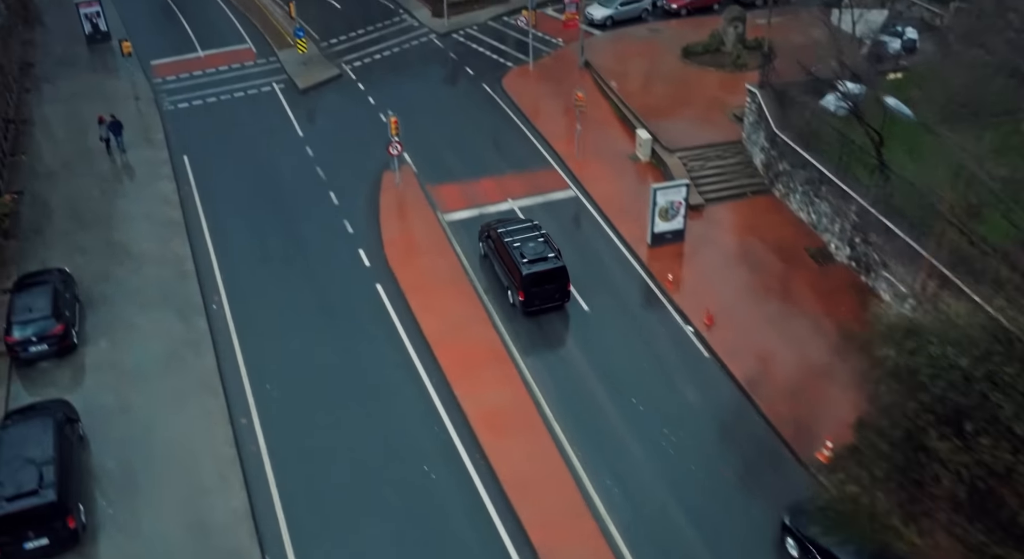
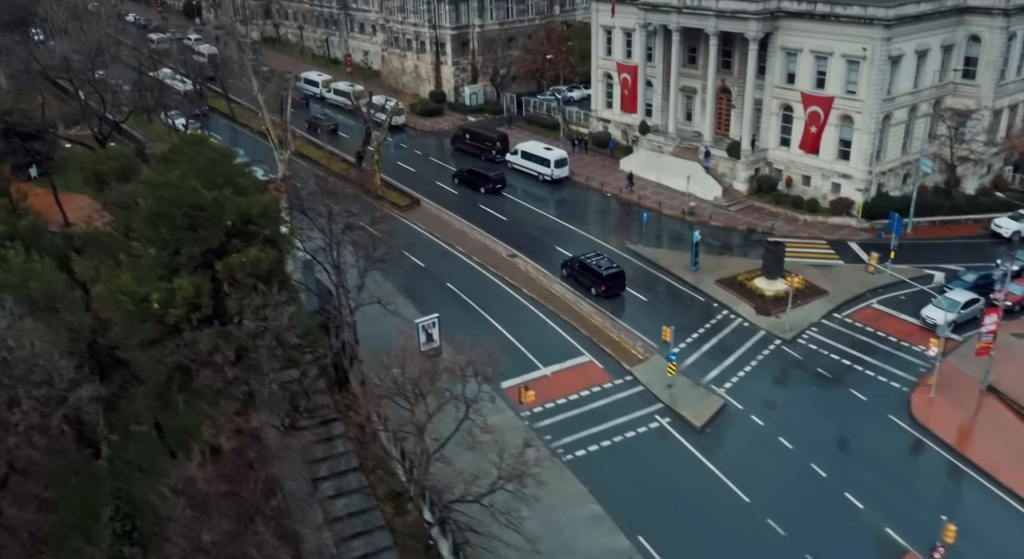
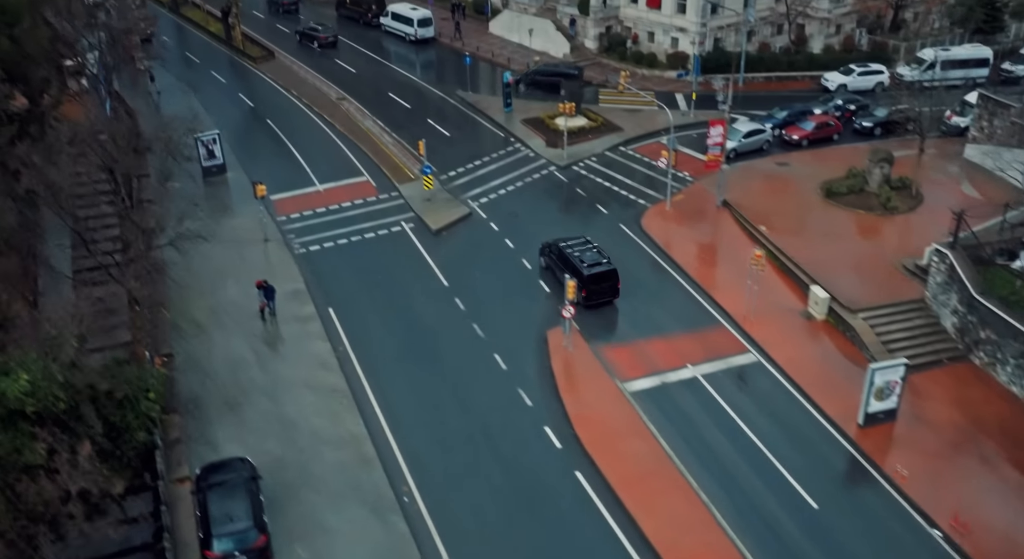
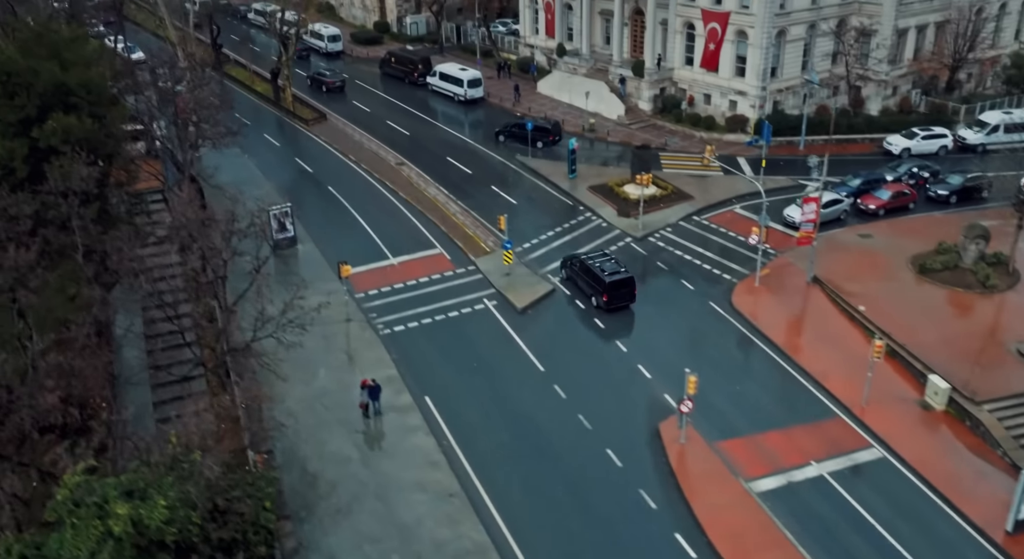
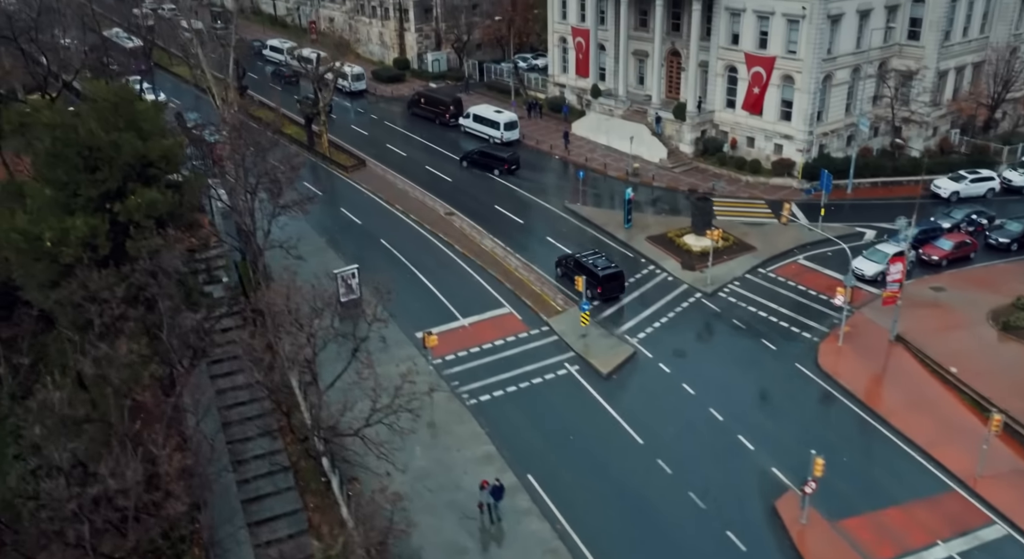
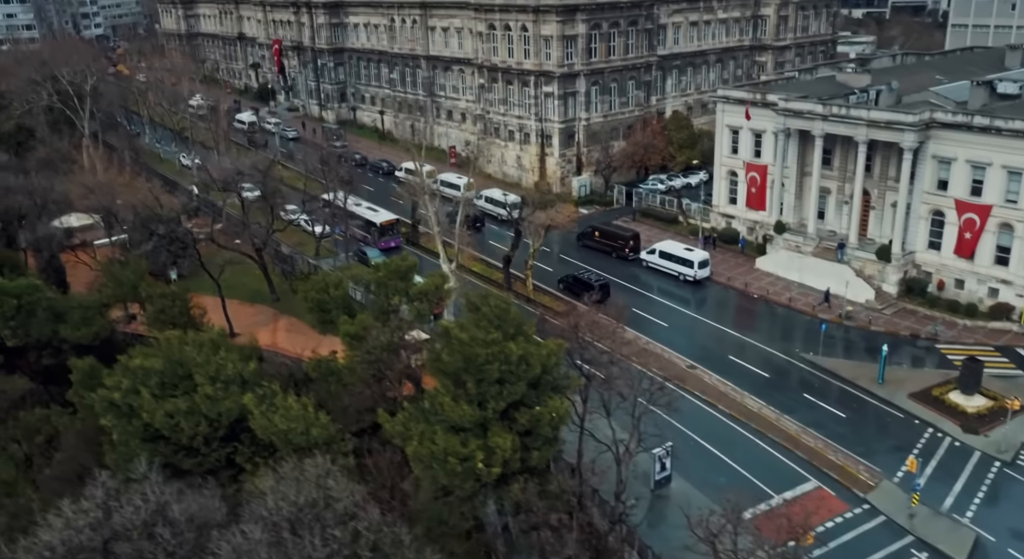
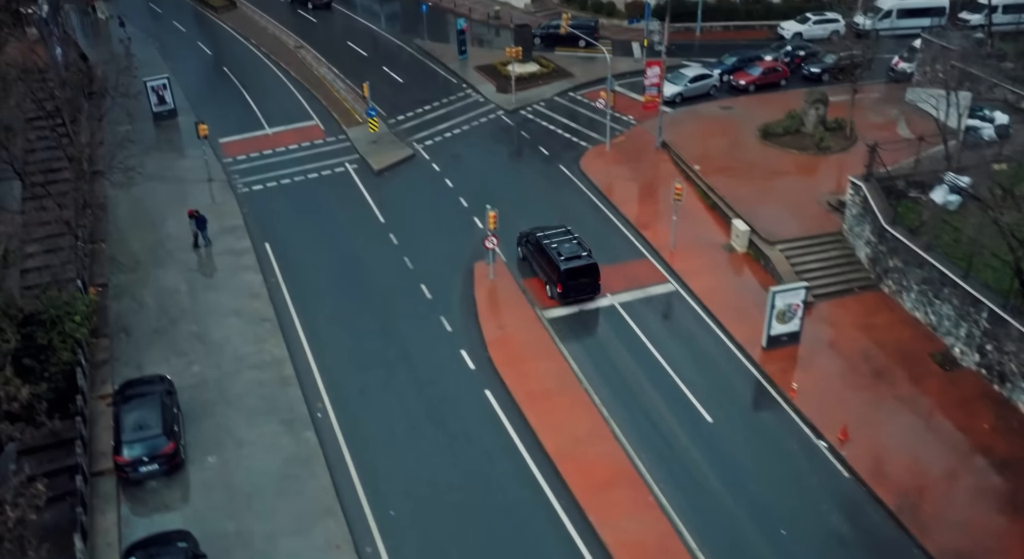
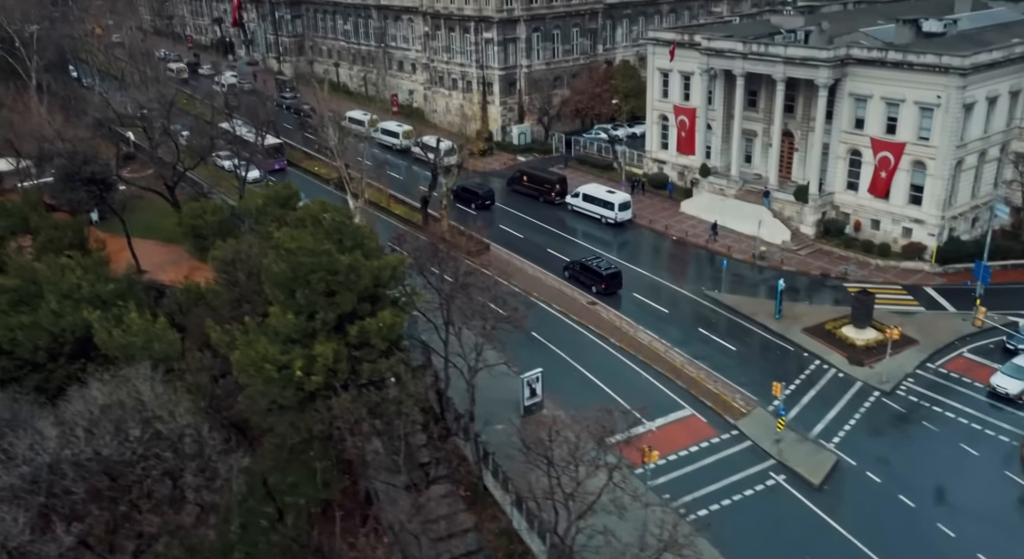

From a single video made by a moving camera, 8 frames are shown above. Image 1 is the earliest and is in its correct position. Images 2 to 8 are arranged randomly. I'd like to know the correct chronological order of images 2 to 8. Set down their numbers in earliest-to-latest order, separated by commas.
7, 3, 4, 5, 2, 8, 6
